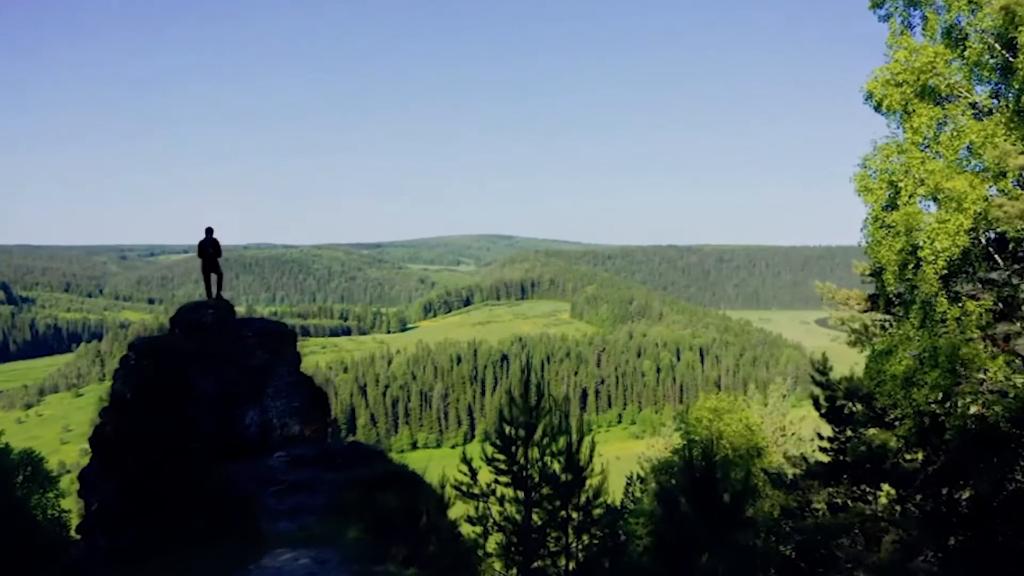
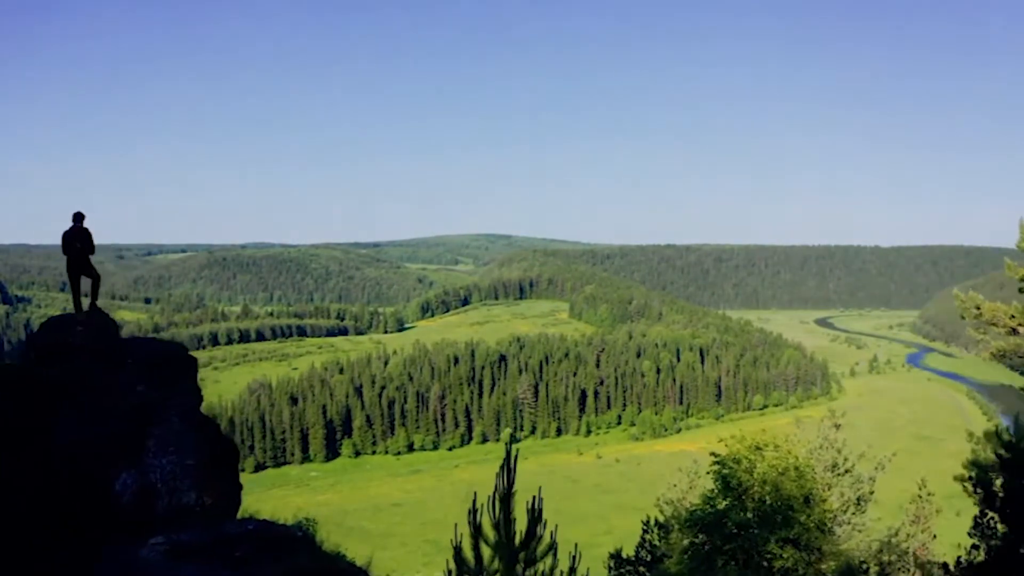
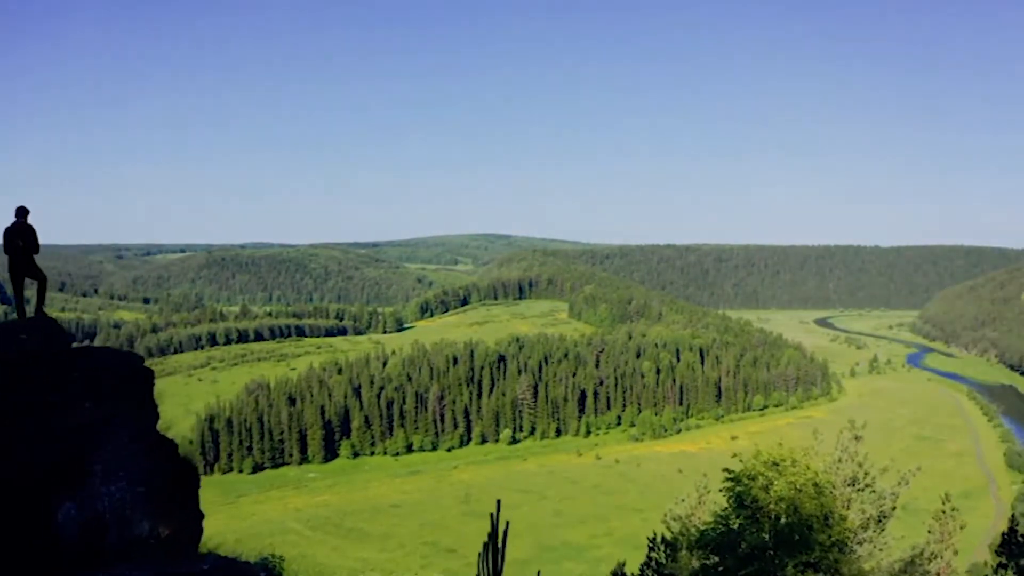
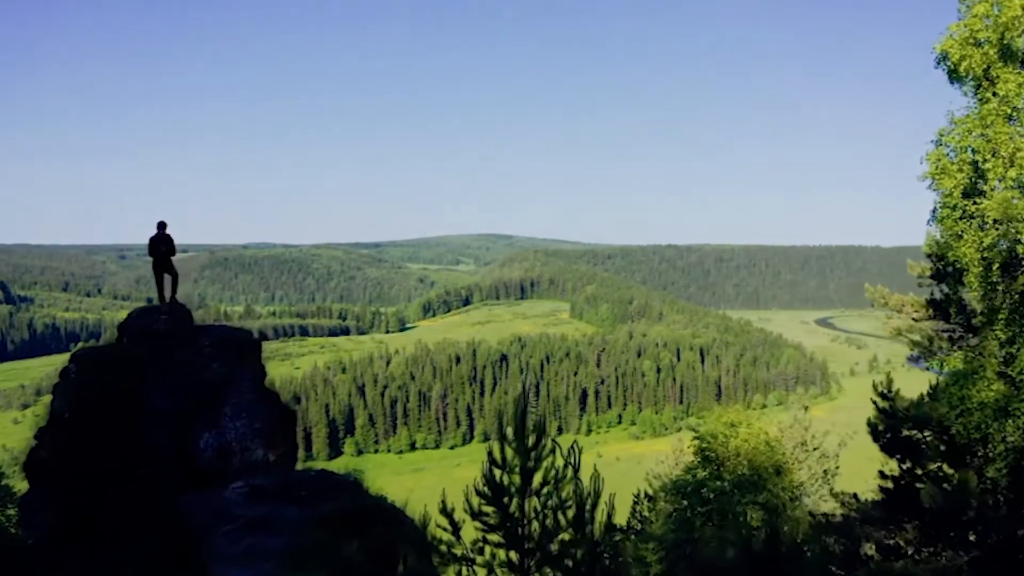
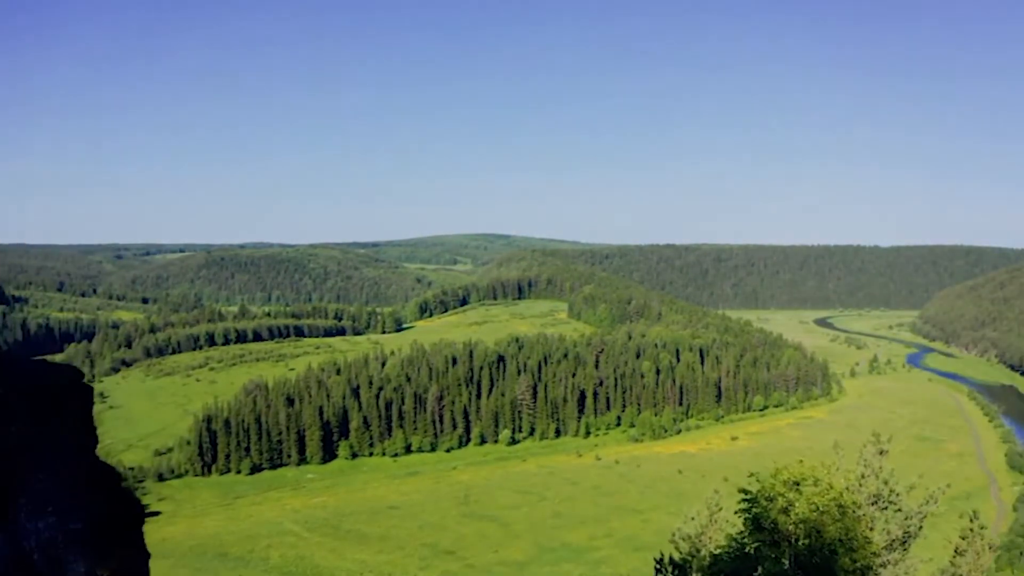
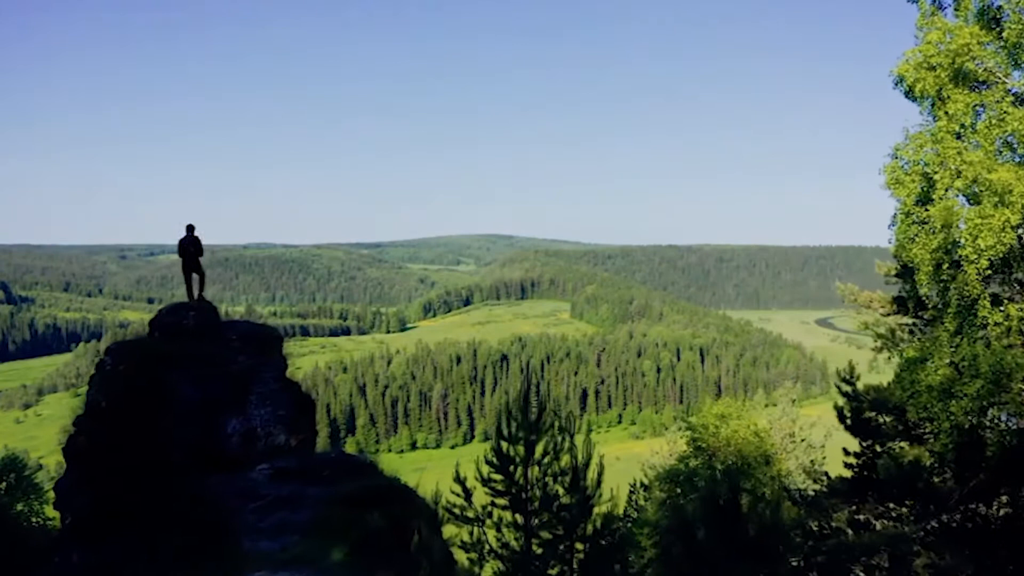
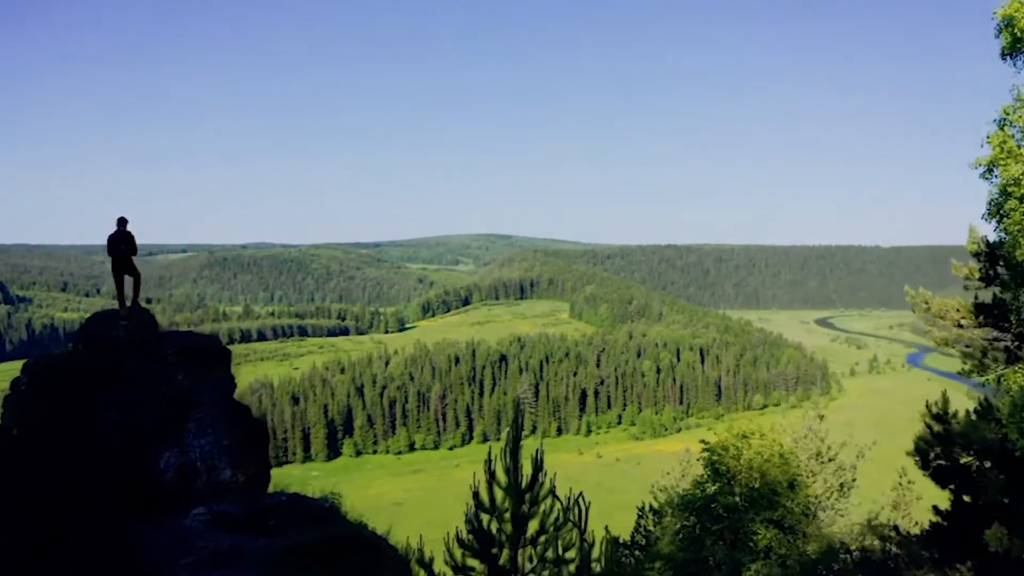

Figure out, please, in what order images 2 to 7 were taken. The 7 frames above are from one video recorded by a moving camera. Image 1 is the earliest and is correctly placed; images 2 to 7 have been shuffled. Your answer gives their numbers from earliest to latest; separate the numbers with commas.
6, 4, 7, 2, 3, 5
